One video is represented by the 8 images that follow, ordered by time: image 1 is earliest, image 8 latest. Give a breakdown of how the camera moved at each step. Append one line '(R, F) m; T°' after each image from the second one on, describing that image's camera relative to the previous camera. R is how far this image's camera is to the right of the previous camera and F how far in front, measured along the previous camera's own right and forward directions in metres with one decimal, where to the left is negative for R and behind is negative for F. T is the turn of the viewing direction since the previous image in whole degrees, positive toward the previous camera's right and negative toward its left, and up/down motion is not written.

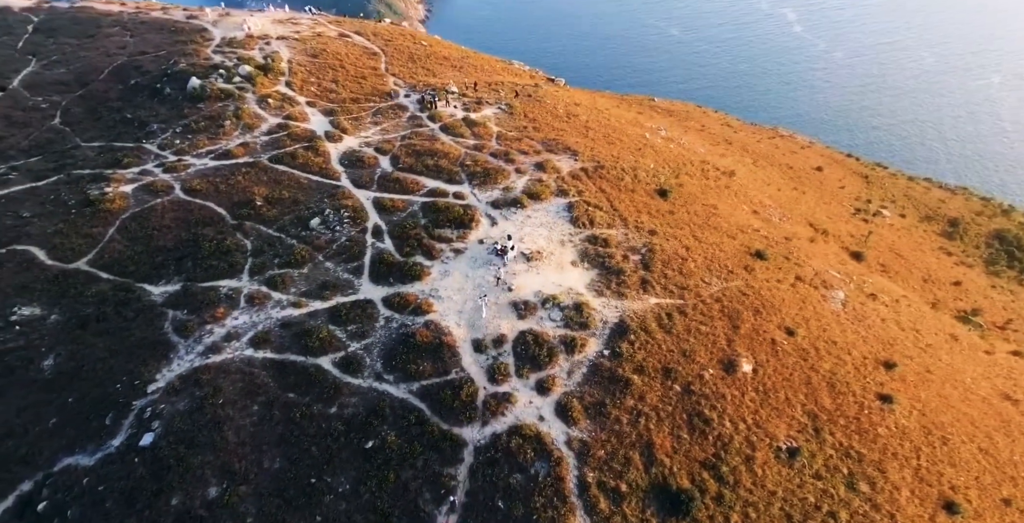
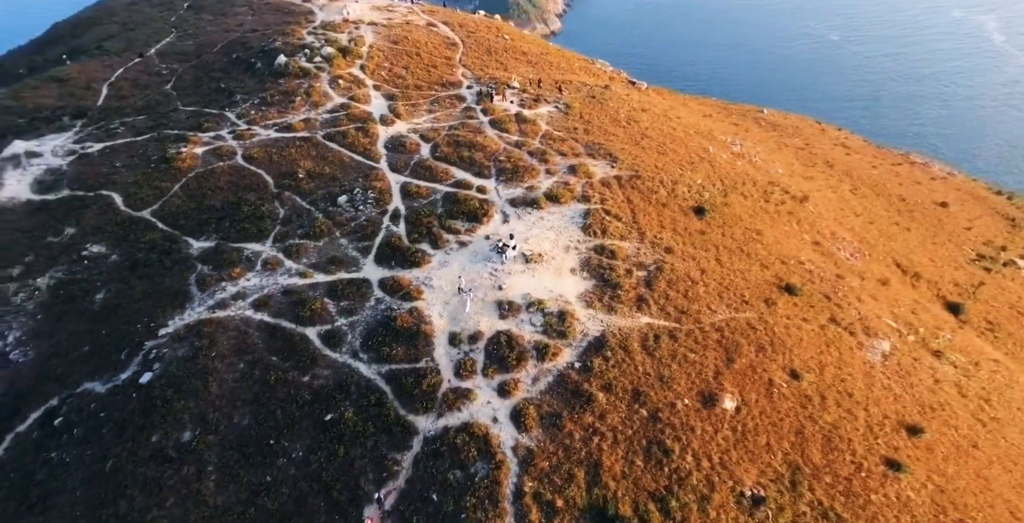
(+6.1, +0.9) m; -9°
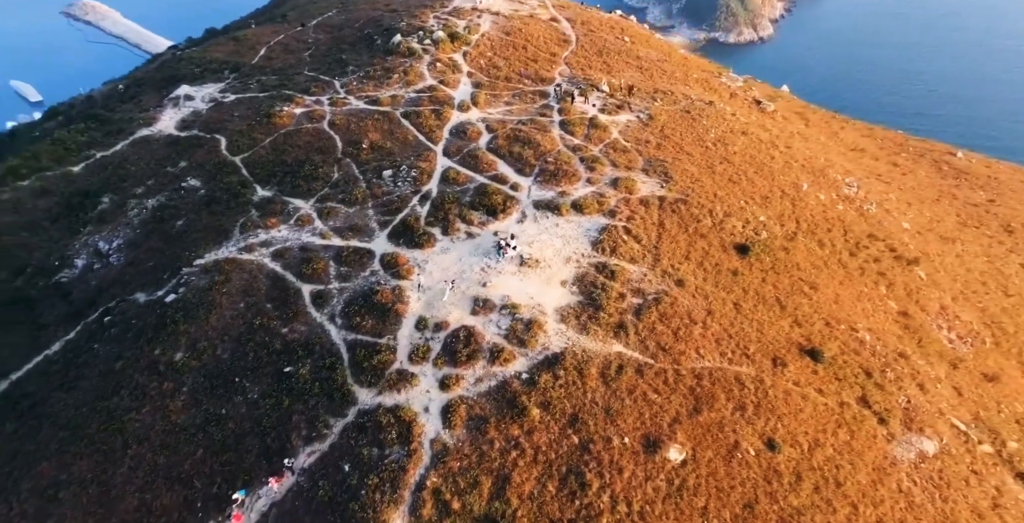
(+8.7, +1.4) m; -12°
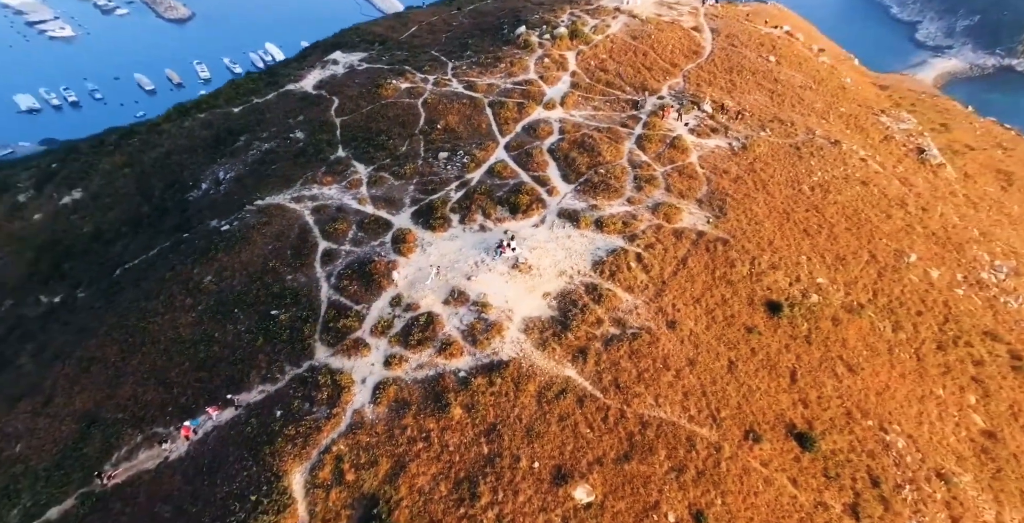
(+9.5, +1.4) m; -14°
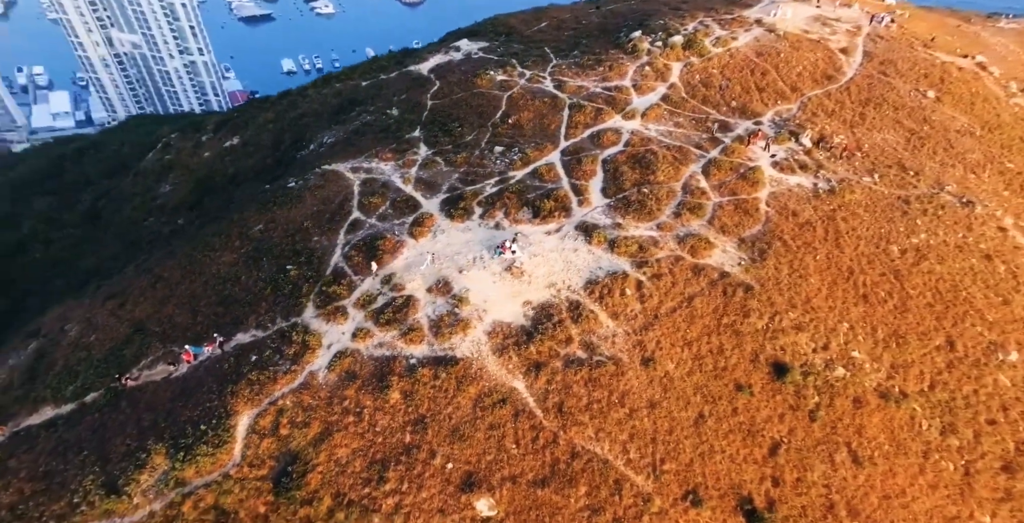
(+8.8, +1.1) m; -13°
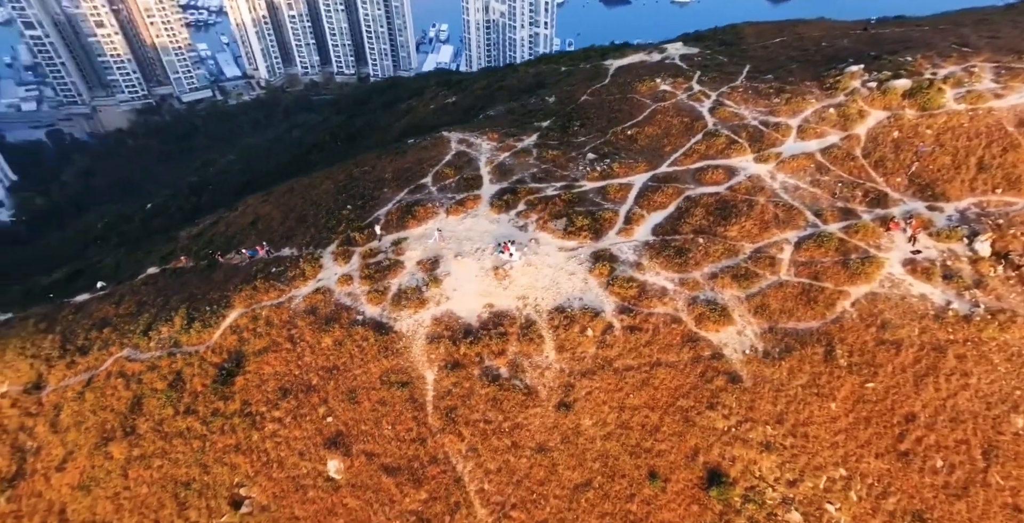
(+14.5, +2.8) m; -21°
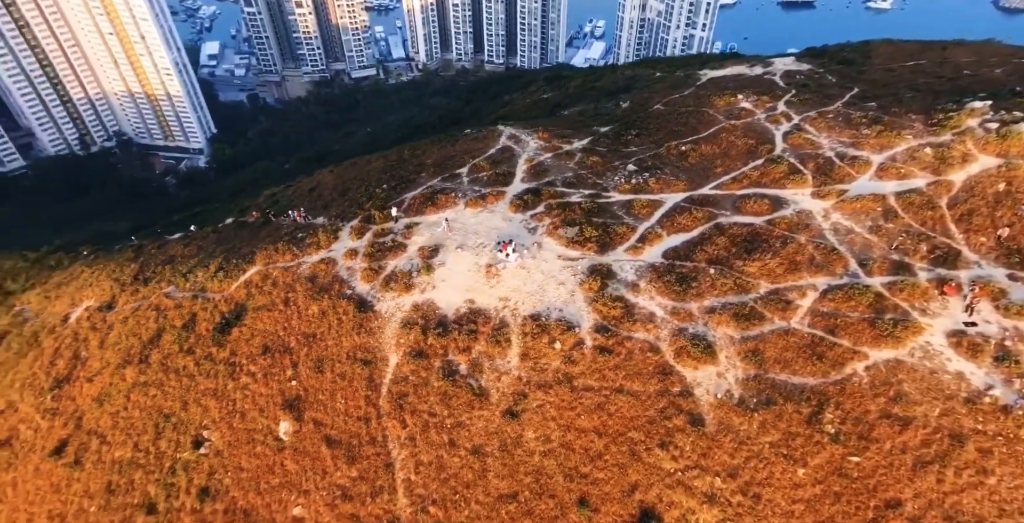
(+7.2, +0.5) m; -10°
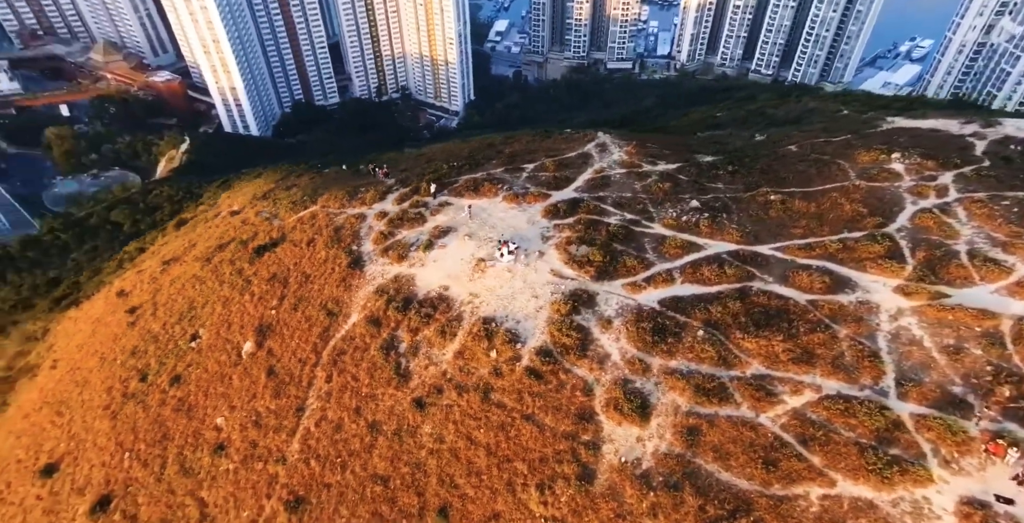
(+12.5, +1.3) m; -18°
